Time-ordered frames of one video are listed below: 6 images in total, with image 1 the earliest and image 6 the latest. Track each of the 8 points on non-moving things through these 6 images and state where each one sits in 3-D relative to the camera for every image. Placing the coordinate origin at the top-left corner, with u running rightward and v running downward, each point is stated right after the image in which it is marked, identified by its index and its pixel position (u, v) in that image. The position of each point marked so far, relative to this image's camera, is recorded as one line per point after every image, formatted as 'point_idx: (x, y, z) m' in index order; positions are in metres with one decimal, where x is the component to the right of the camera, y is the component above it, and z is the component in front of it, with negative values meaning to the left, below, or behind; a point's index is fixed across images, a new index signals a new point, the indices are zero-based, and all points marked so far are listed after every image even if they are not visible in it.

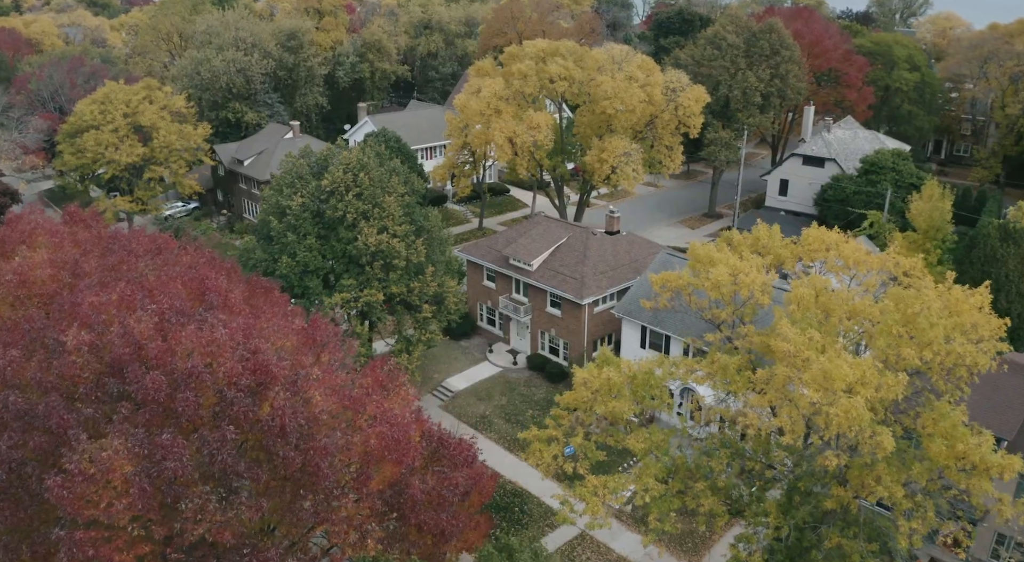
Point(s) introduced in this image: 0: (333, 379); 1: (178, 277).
0: (-3.7, -2.1, +16.9) m
1: (-7.4, +0.1, +18.4) m
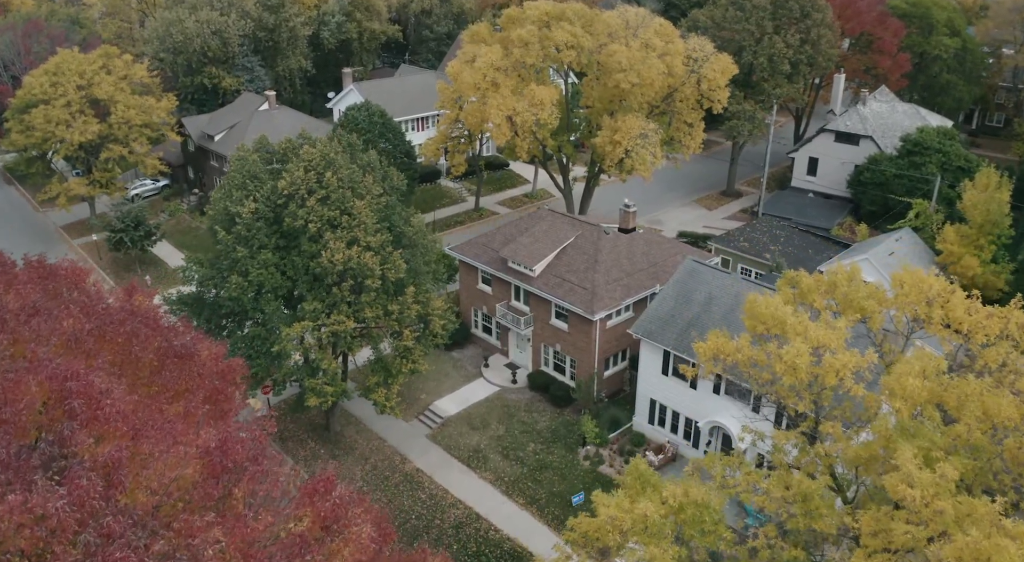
0: (-3.8, -3.6, +11.8) m
1: (-7.5, -1.3, +13.2) m
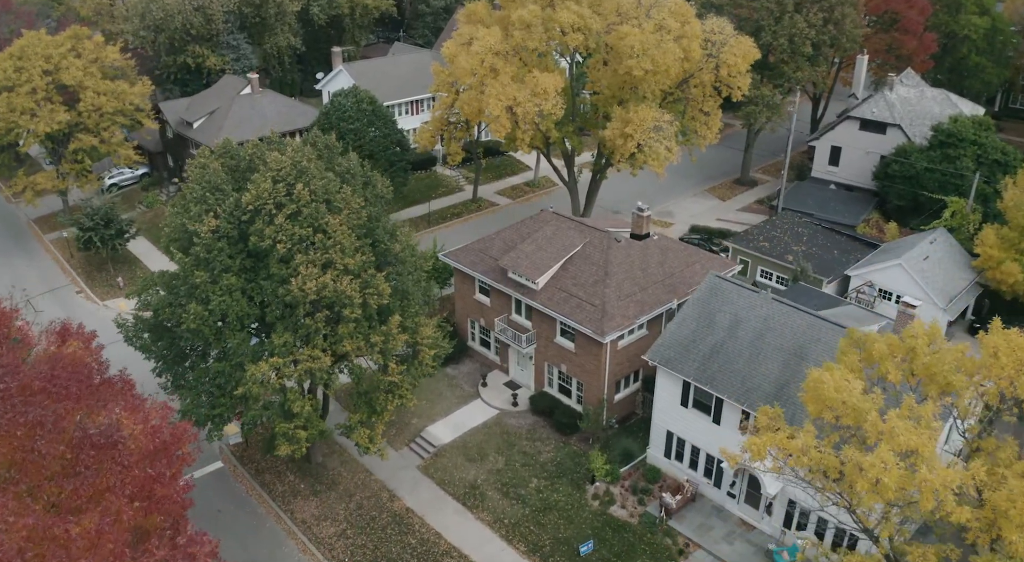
0: (-3.8, -4.9, +8.7) m
1: (-7.5, -2.5, +10.0) m
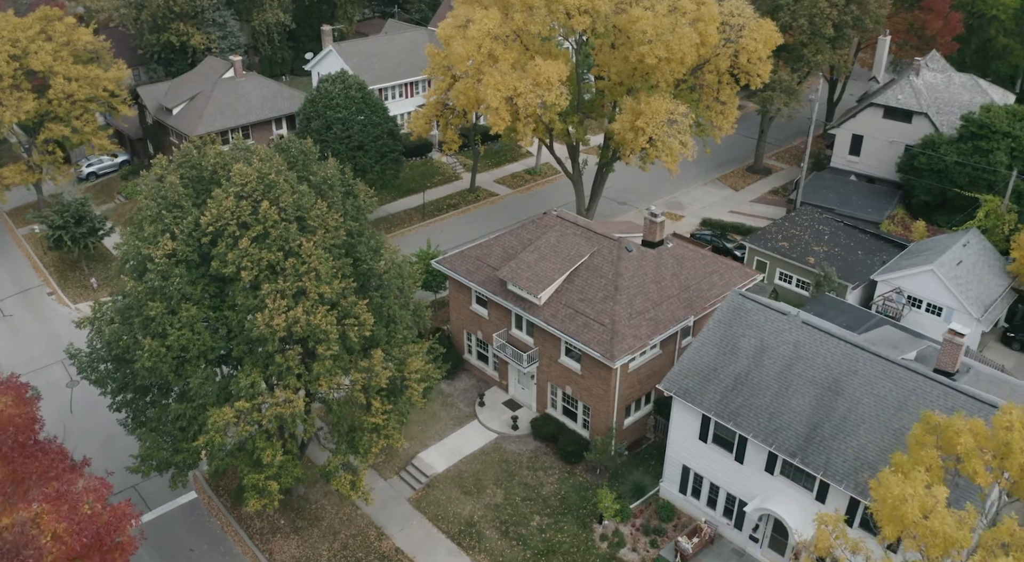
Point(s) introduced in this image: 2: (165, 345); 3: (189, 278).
0: (-3.8, -6.1, +6.1) m
1: (-7.5, -3.7, +7.3) m
2: (-8.2, -1.6, +19.7) m
3: (-7.6, 0.0, +19.7) m
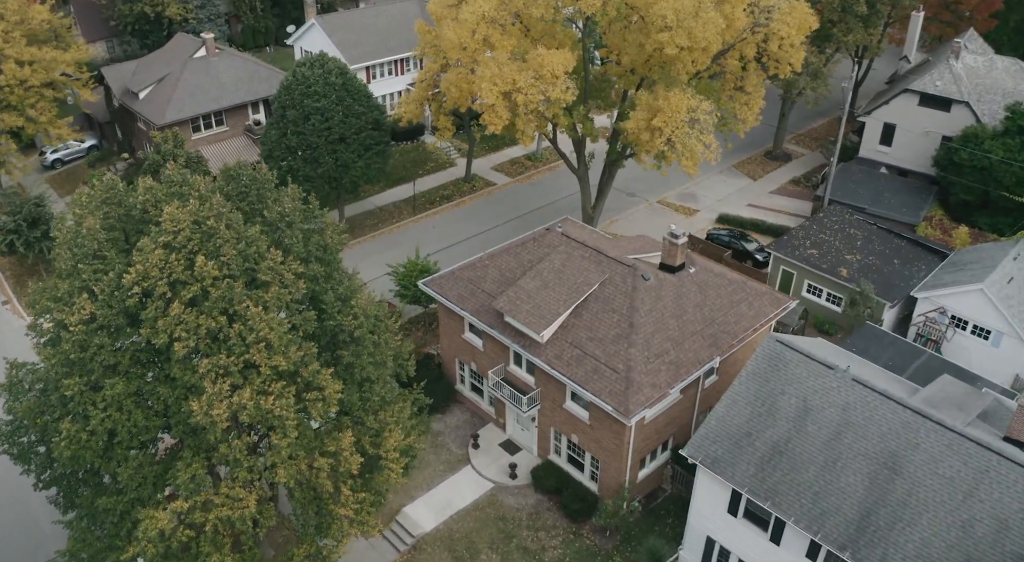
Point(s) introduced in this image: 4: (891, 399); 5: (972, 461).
0: (-3.8, -8.1, +2.9) m
1: (-7.5, -5.7, +4.0) m
2: (-8.3, -2.9, +16.2) m
3: (-7.7, -1.3, +16.1) m
4: (+8.8, -2.7, +19.3) m
5: (+9.9, -3.9, +18.0) m
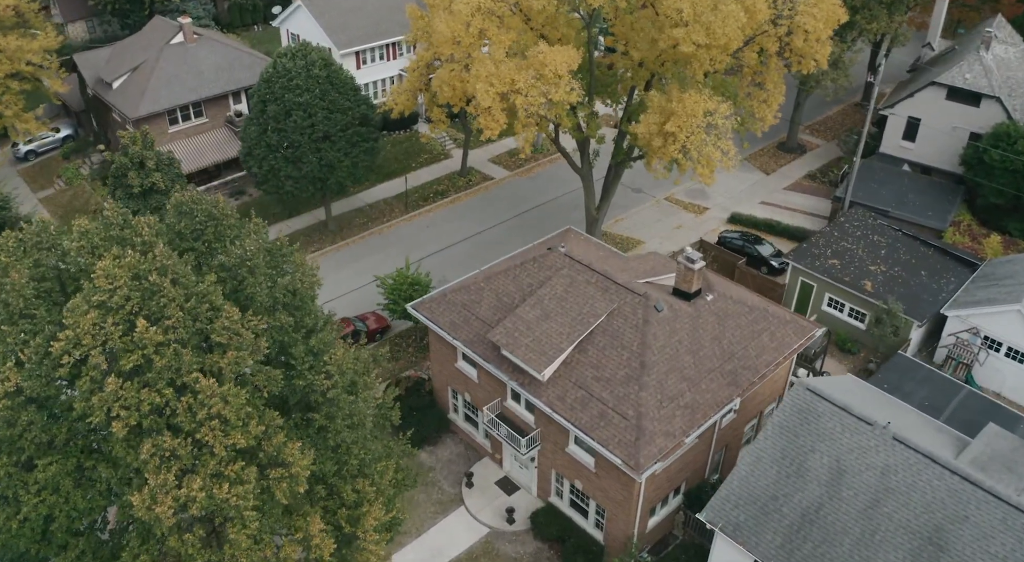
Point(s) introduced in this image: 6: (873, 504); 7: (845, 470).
0: (-3.9, -9.6, +0.8) m
1: (-7.6, -7.2, +1.8) m
2: (-8.3, -4.0, +13.9) m
3: (-7.8, -2.4, +13.8) m
4: (+8.7, -3.7, +17.0) m
5: (+9.9, -5.0, +15.8) m
6: (+7.4, -4.6, +17.1) m
7: (+7.0, -4.0, +17.6) m
